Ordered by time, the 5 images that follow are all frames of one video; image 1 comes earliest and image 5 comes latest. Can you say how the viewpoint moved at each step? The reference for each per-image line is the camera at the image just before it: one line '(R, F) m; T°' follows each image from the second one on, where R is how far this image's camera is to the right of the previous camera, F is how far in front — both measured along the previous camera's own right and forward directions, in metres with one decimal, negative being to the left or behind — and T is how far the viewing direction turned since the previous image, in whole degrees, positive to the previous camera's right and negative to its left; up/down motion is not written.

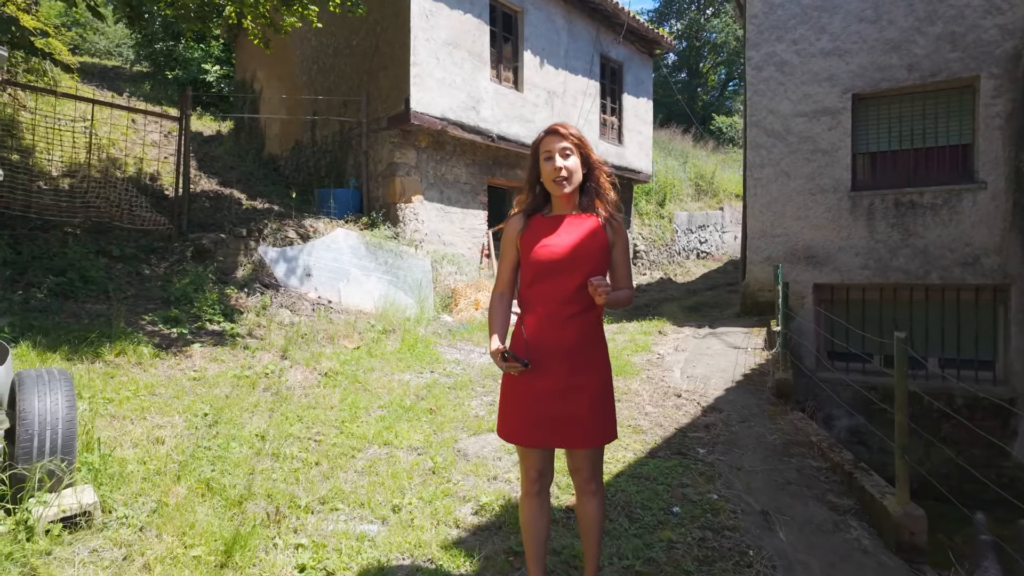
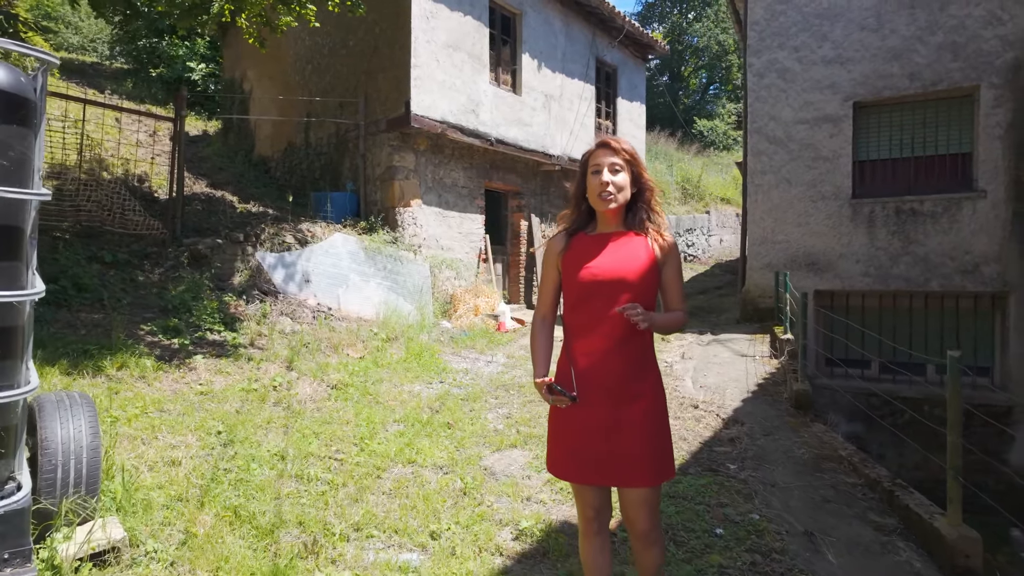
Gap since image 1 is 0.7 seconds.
(-0.3, +0.1) m; +2°
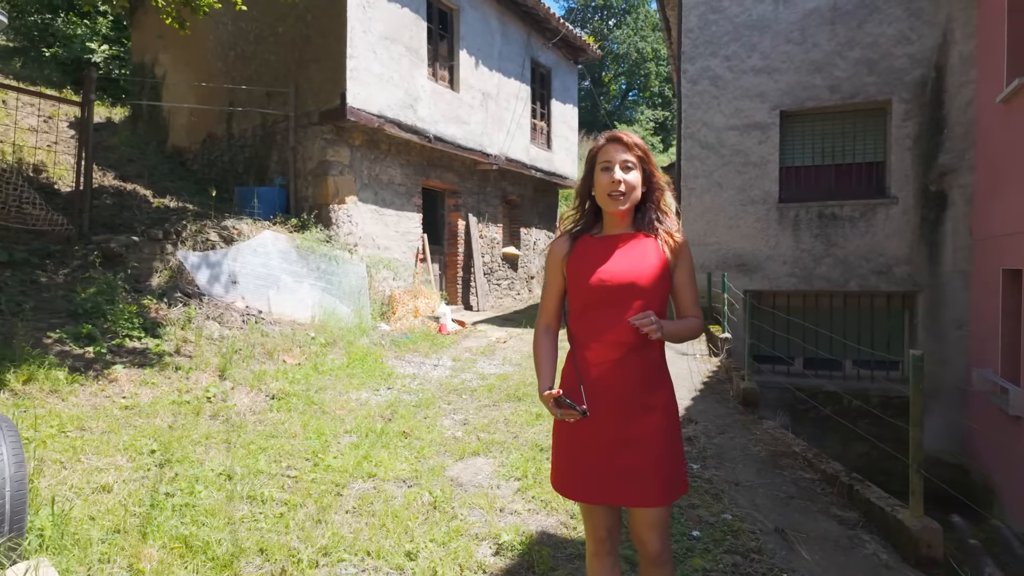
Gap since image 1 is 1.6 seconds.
(-0.2, +0.1) m; +7°
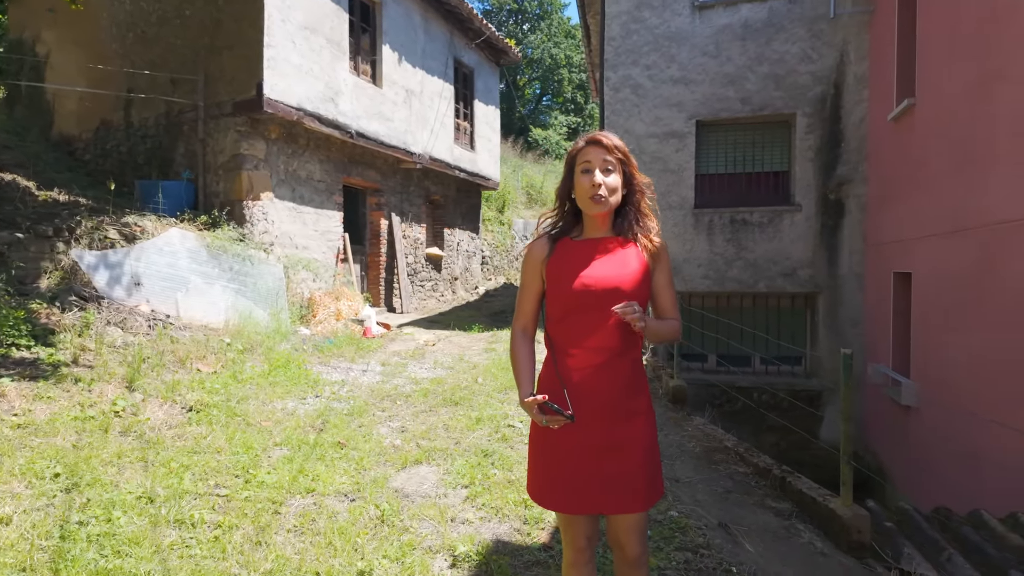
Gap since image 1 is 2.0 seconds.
(-0.2, +0.1) m; +8°
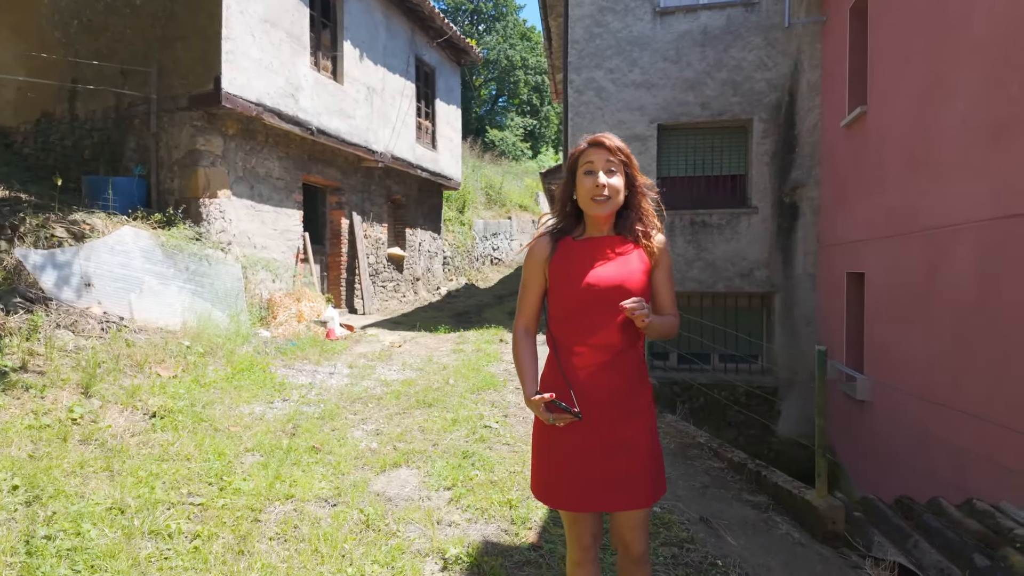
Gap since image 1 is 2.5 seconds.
(-0.1, 0.0) m; +4°
